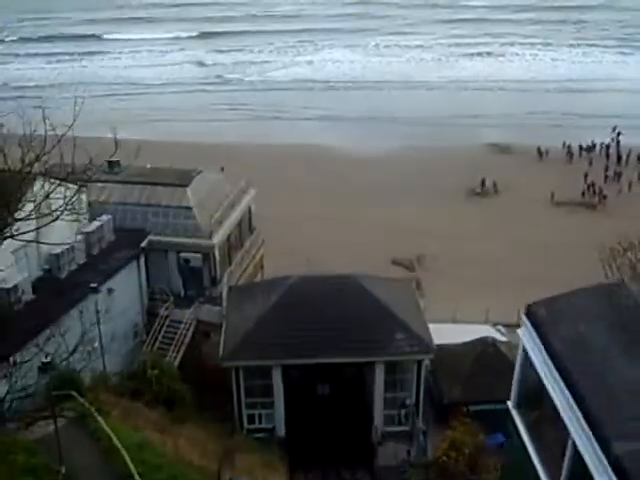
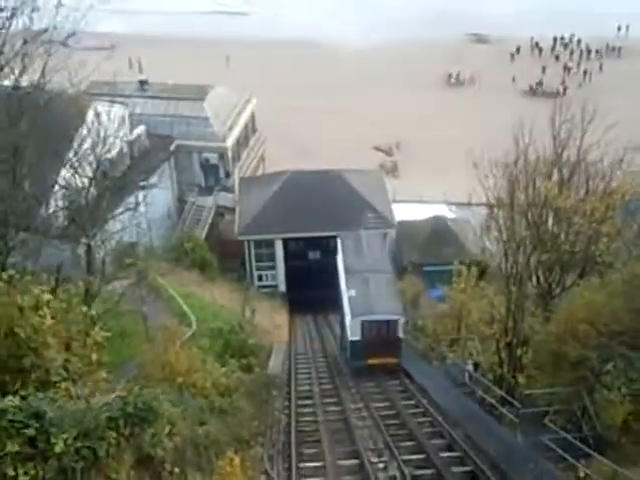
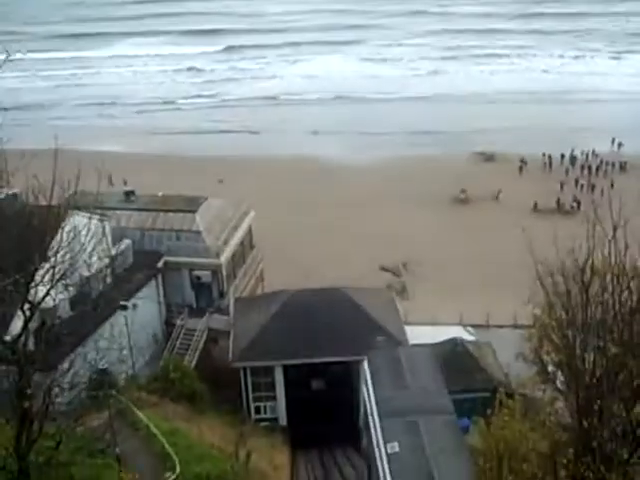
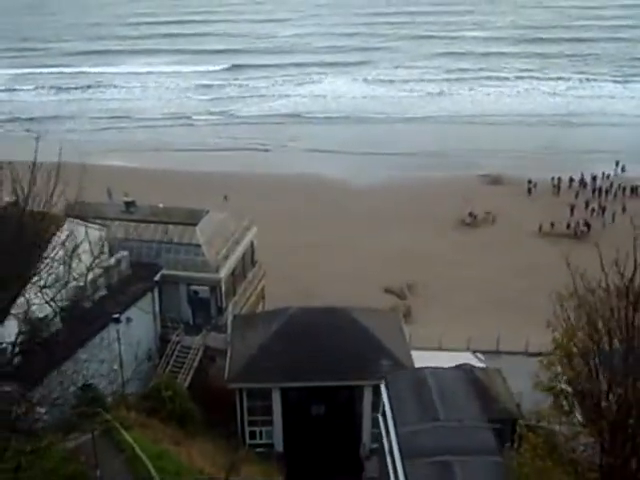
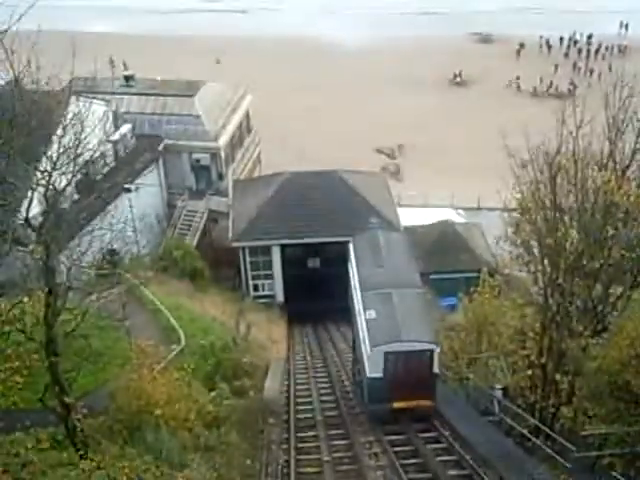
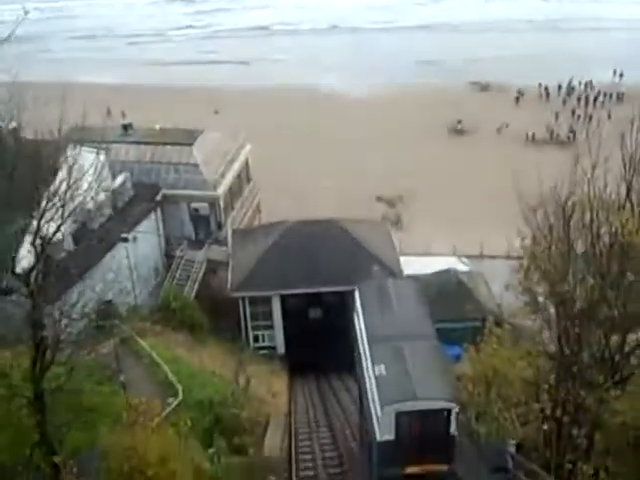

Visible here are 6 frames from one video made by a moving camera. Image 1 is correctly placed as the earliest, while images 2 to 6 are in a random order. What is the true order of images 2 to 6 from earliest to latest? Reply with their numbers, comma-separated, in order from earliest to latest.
4, 3, 6, 5, 2
